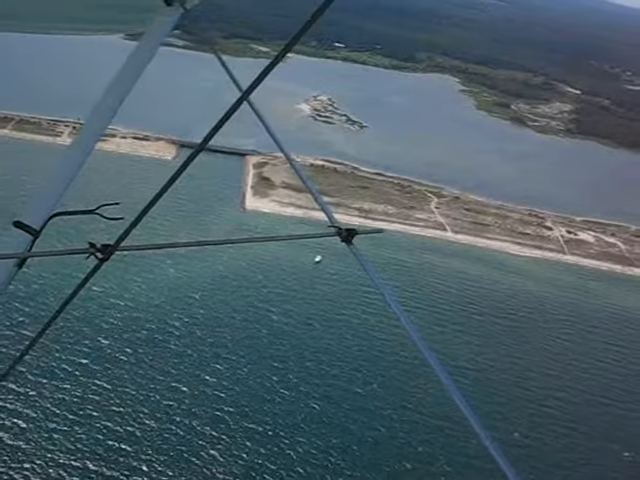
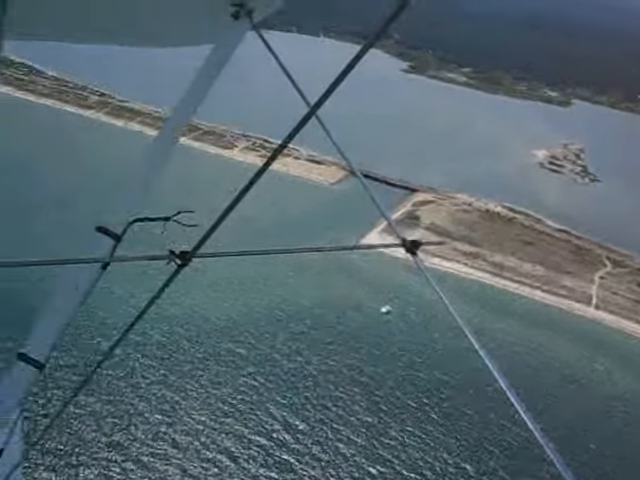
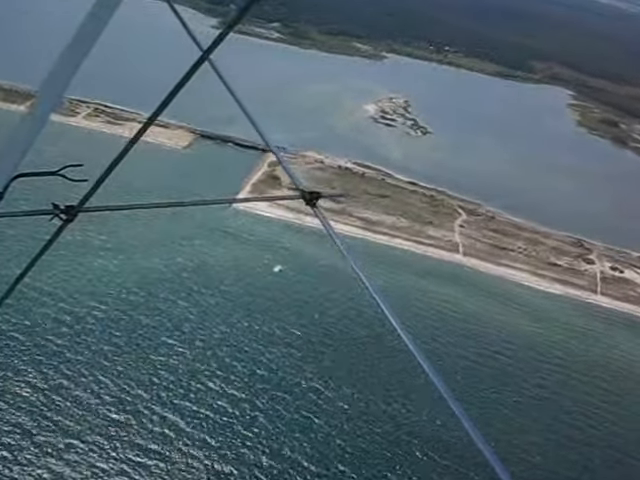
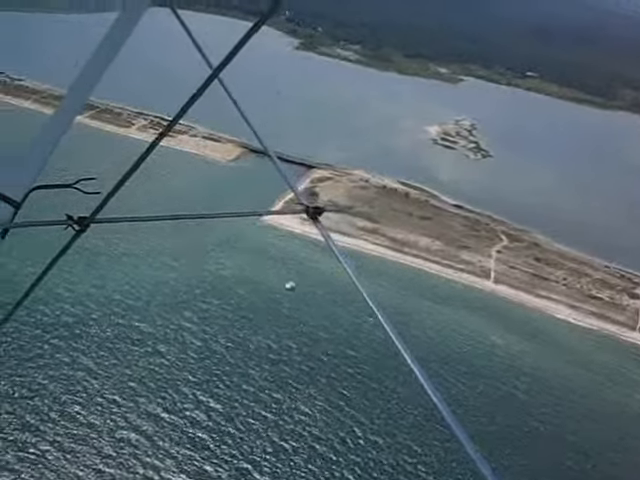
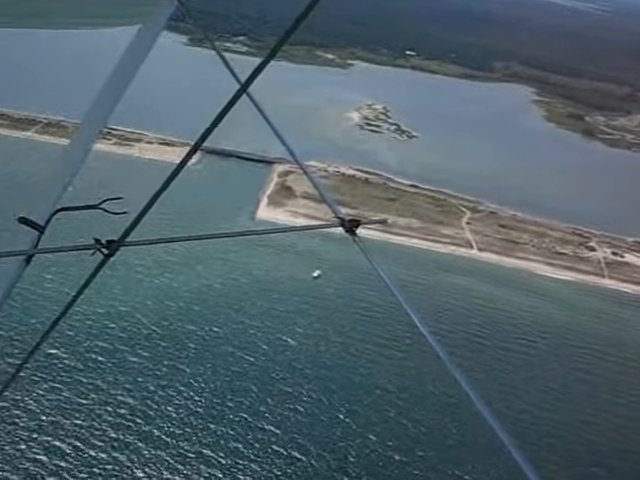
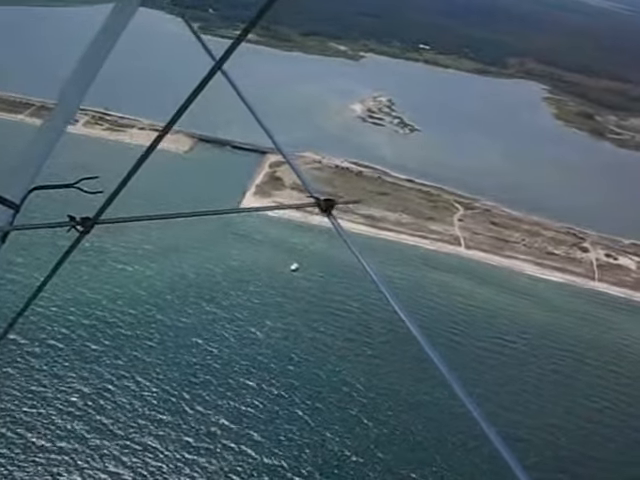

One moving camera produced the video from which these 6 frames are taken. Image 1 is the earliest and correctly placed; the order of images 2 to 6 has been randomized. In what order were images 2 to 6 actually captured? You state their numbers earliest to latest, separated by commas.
5, 6, 3, 4, 2
